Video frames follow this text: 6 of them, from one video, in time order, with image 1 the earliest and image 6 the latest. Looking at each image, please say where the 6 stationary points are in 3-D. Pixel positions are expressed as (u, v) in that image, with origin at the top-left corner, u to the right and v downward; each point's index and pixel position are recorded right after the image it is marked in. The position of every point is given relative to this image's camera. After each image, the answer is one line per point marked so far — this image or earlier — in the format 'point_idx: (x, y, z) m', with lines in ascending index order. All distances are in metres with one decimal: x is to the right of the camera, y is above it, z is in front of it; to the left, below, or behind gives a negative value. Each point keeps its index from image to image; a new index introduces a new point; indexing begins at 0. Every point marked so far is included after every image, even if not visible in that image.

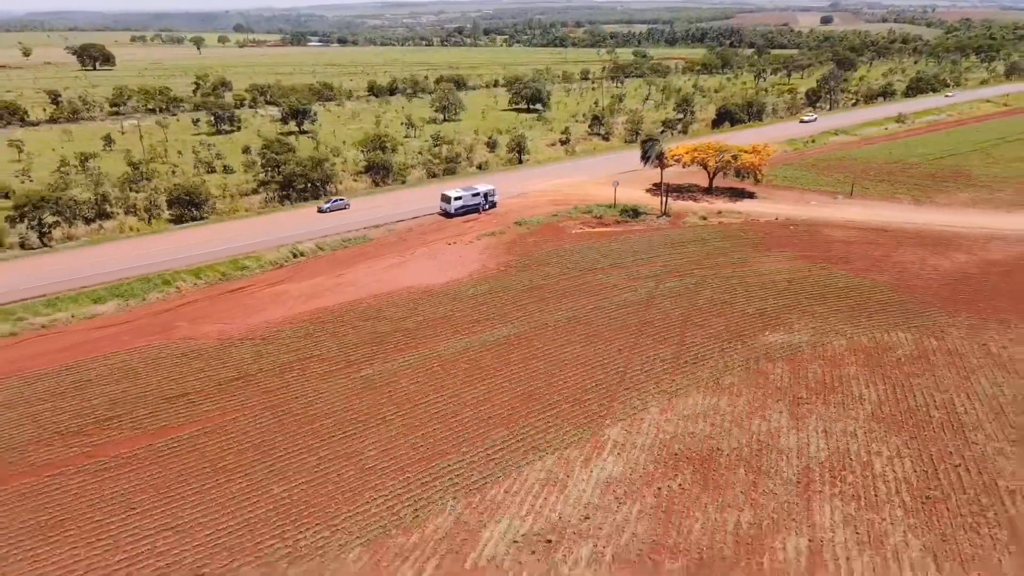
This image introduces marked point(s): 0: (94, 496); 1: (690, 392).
0: (-7.7, -3.8, +13.6) m
1: (+4.1, -2.4, +16.9) m
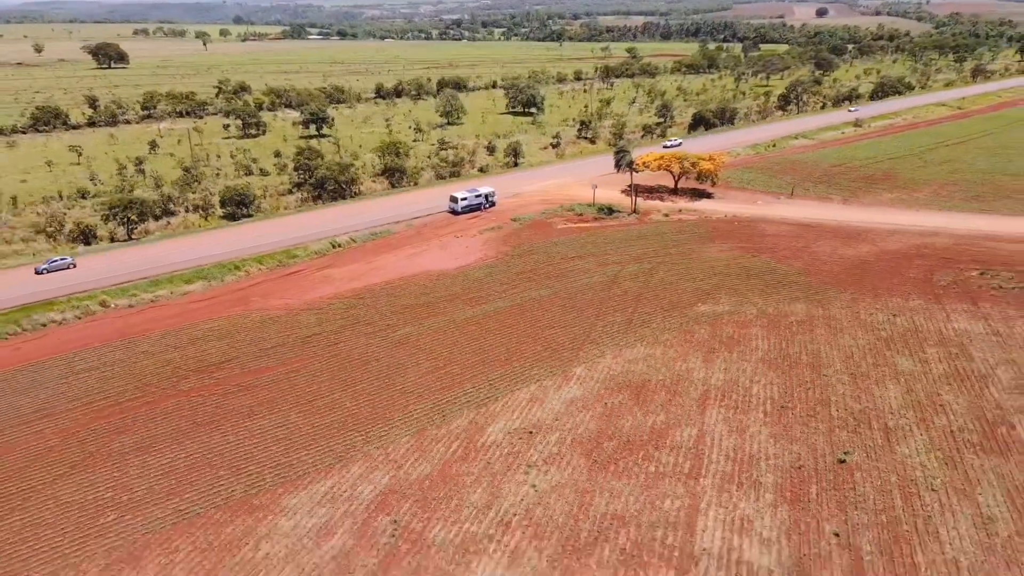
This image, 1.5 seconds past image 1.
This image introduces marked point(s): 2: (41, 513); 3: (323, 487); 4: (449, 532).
0: (-7.8, -3.3, +20.2) m
1: (+4.0, -1.8, +23.6) m
2: (-10.2, -4.8, +16.1) m
3: (-4.3, -4.5, +17.0) m
4: (-1.3, -5.0, +15.4) m
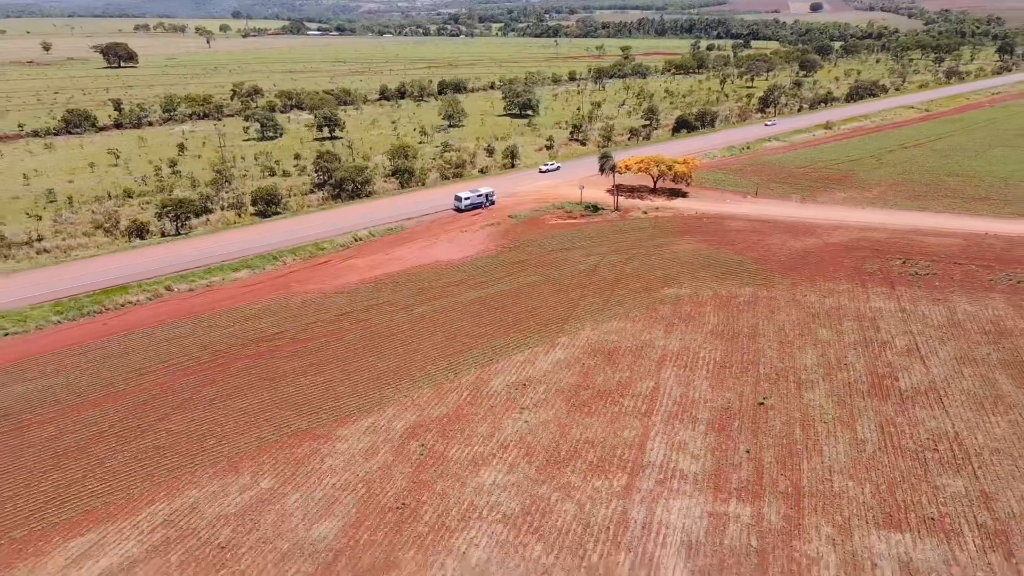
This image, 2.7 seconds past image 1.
0: (-7.9, -2.8, +25.6) m
1: (+3.9, -1.3, +29.0) m
2: (-10.3, -4.4, +21.4) m
3: (-4.4, -4.0, +22.4) m
4: (-1.4, -4.6, +20.8) m
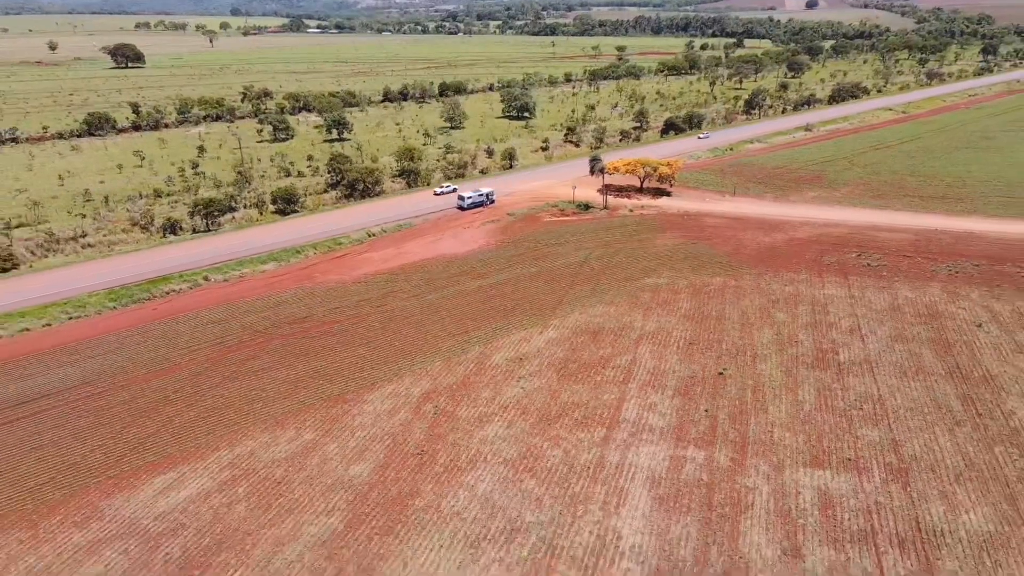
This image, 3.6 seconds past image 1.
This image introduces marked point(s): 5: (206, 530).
0: (-8.0, -2.3, +29.8) m
1: (+3.8, -0.8, +33.2) m
2: (-10.3, -3.9, +25.6) m
3: (-4.4, -3.6, +26.6) m
4: (-1.4, -4.1, +25.1) m
5: (-8.1, -6.4, +19.6) m
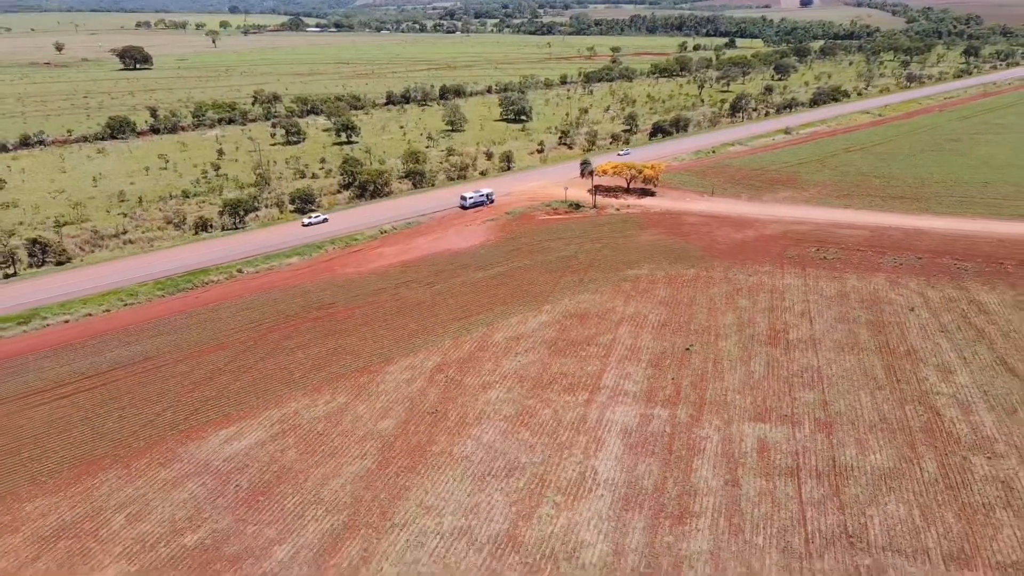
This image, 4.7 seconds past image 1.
0: (-8.1, -1.9, +34.6) m
1: (+3.7, -0.3, +38.1) m
2: (-10.4, -3.5, +30.4) m
3: (-4.5, -3.1, +31.4) m
4: (-1.5, -3.7, +29.9) m
5: (-8.1, -5.9, +24.4) m
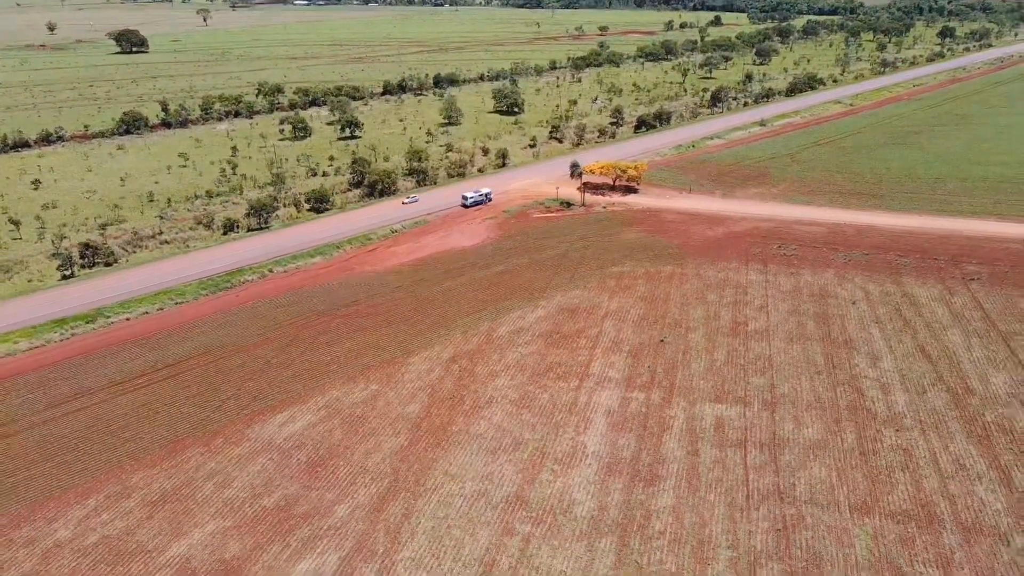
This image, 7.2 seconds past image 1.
0: (-8.0, -1.9, +40.3) m
1: (+3.7, -0.1, +43.8) m
2: (-10.3, -3.8, +36.1) m
3: (-4.4, -3.3, +37.2) m
4: (-1.3, -3.9, +35.7) m
5: (-7.9, -6.4, +30.2) m
